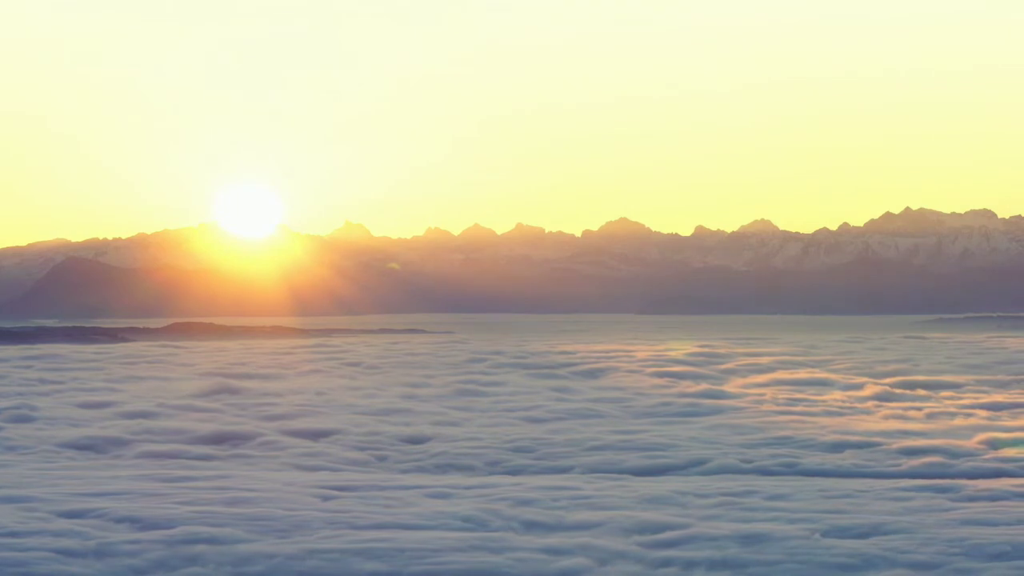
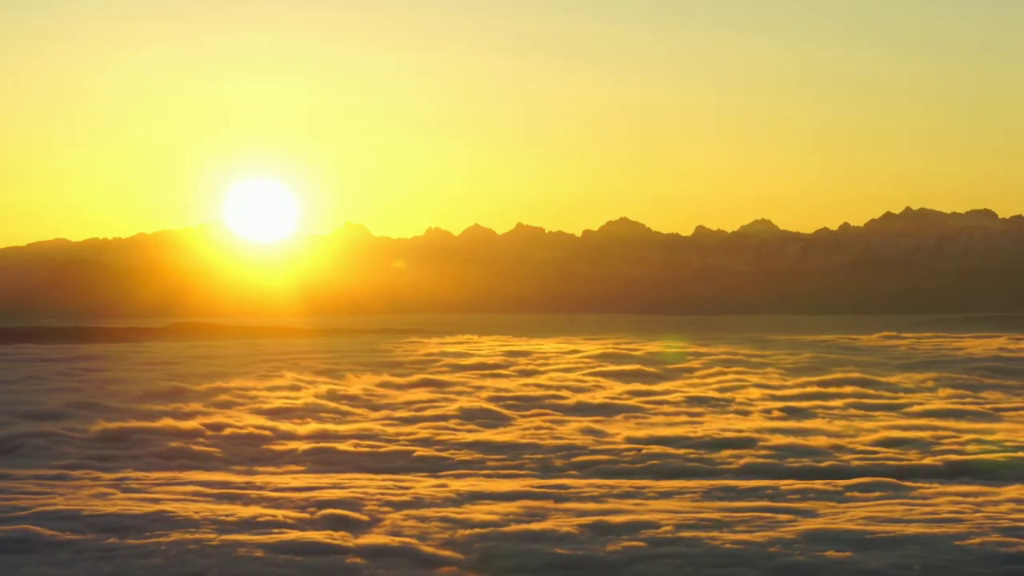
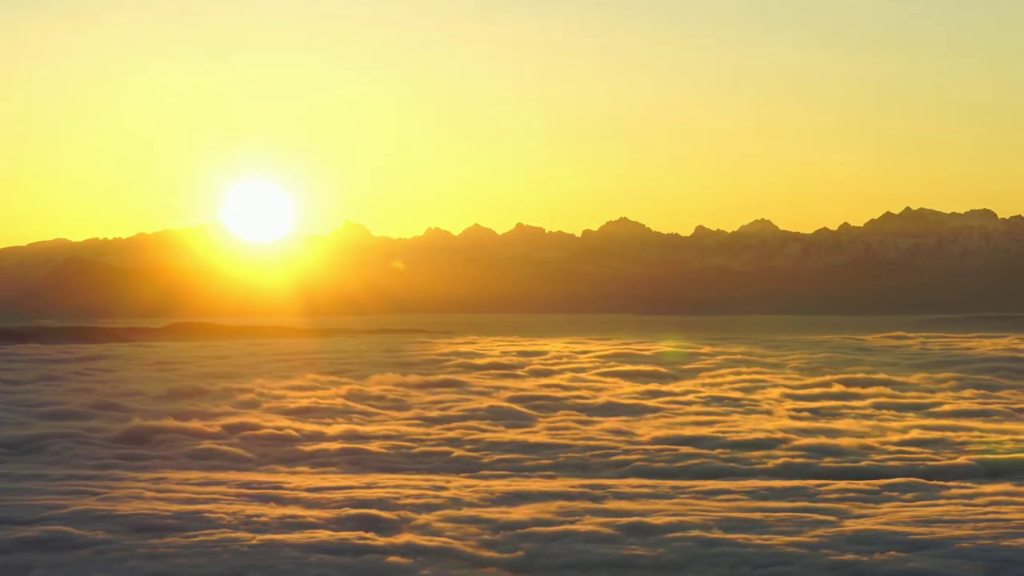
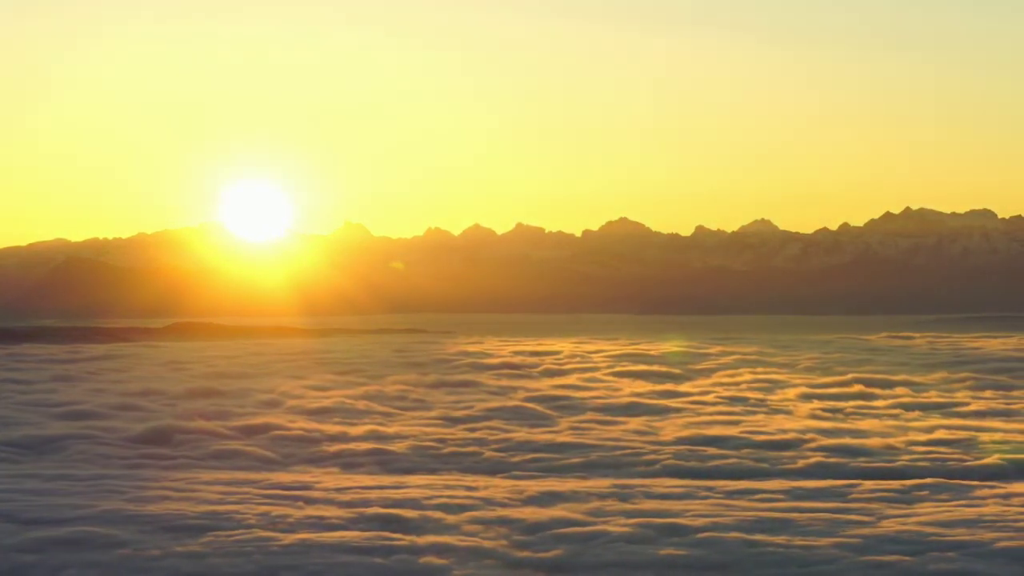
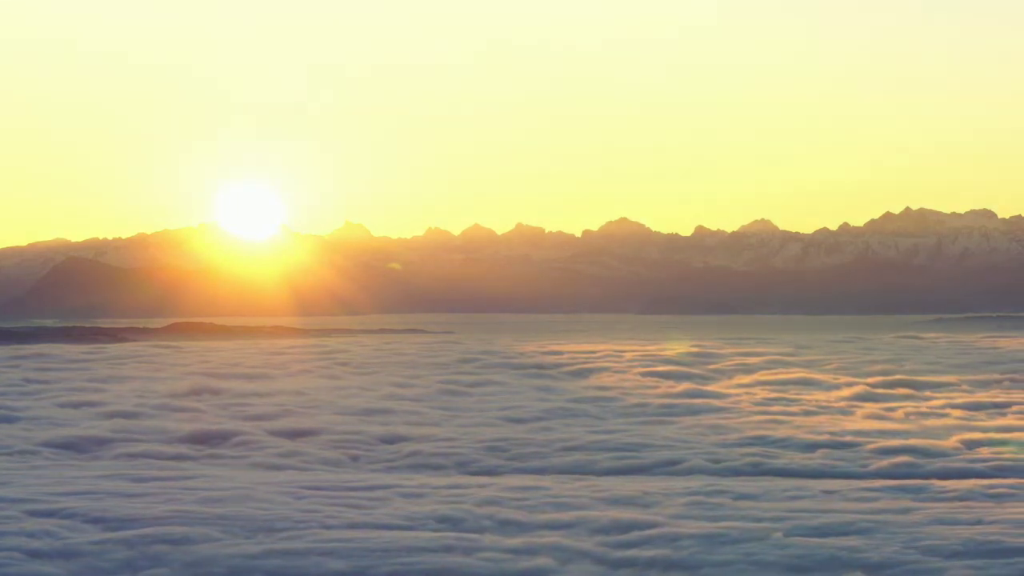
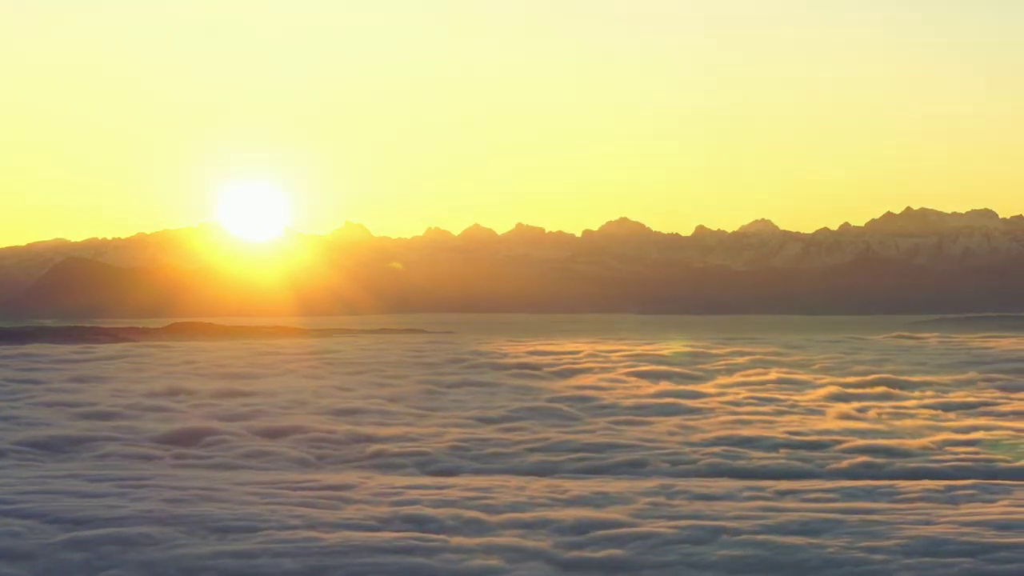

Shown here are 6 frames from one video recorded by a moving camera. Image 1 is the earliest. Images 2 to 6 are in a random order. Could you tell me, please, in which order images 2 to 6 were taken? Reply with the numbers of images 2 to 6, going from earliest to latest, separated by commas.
5, 6, 4, 3, 2
